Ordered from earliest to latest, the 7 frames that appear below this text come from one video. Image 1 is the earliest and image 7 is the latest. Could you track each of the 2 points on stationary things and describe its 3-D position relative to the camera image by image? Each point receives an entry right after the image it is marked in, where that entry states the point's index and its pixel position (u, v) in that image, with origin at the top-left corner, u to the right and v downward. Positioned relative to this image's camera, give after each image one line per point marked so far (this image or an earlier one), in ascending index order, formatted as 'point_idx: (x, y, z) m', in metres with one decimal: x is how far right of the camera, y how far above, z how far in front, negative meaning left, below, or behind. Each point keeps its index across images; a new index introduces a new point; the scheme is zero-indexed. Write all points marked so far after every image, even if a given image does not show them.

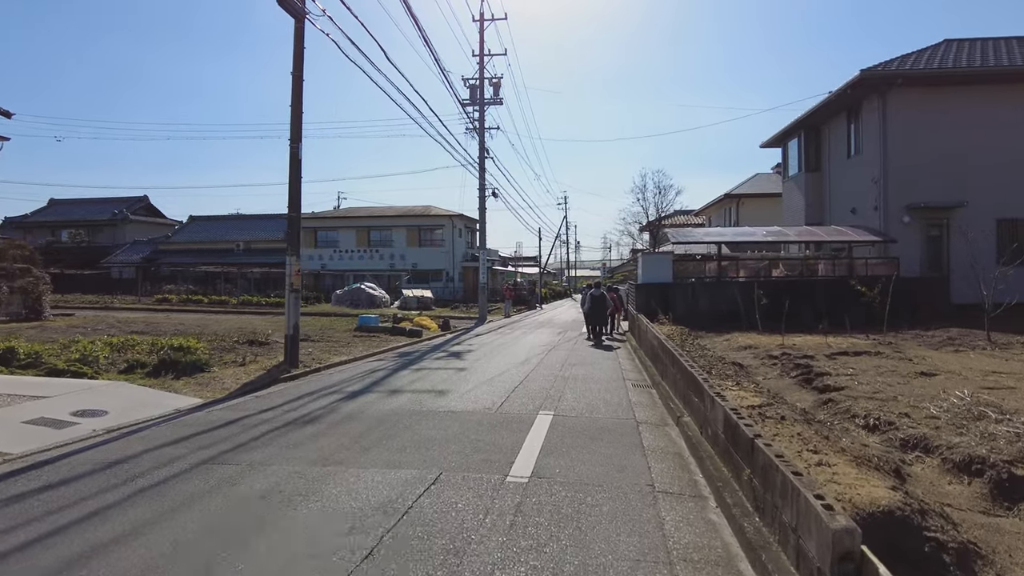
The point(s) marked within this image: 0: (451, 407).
0: (-0.8, -1.7, +9.1) m
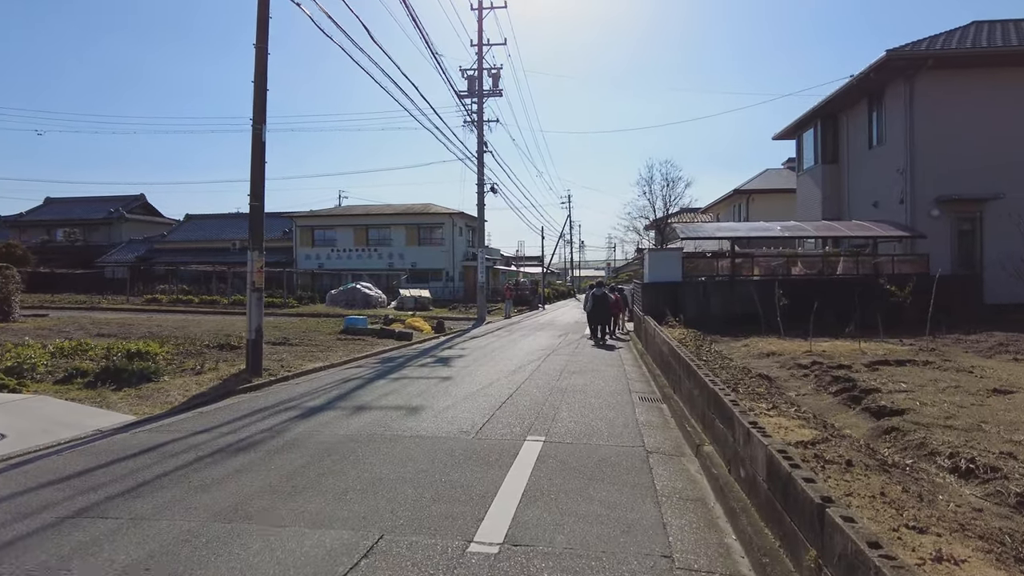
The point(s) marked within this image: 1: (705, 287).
0: (-1.0, -1.7, +7.6) m
1: (+5.6, 0.0, +18.8) m
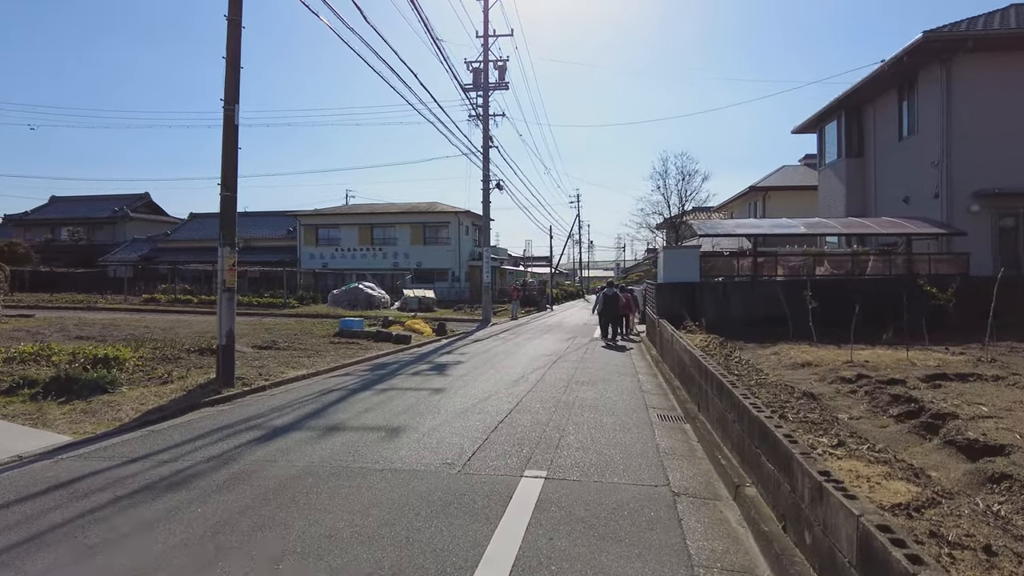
0: (-1.1, -1.7, +6.3) m
1: (+5.7, 0.0, +17.4) m
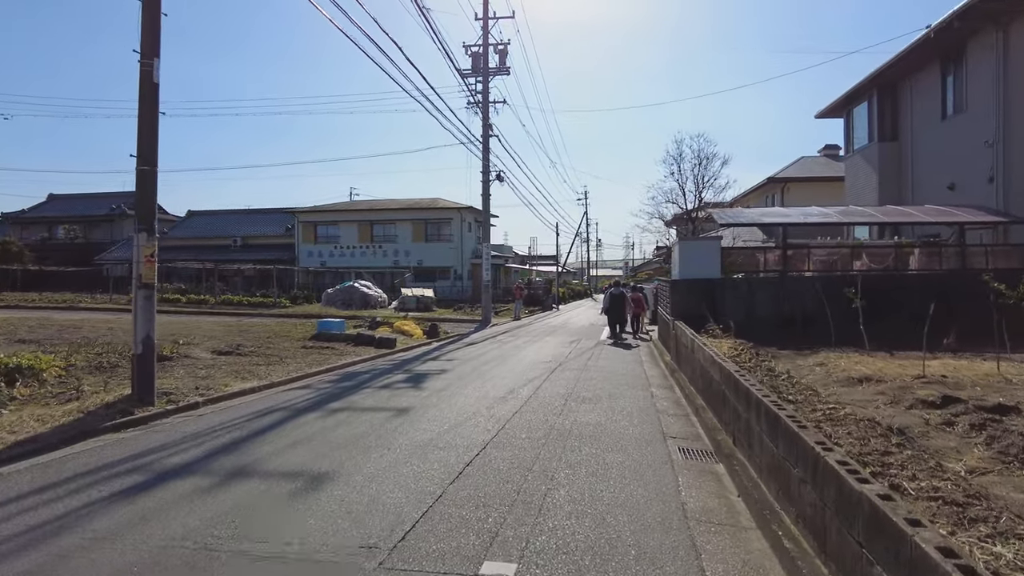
0: (-1.4, -1.6, +4.2) m
1: (+5.5, 0.0, +15.2) m
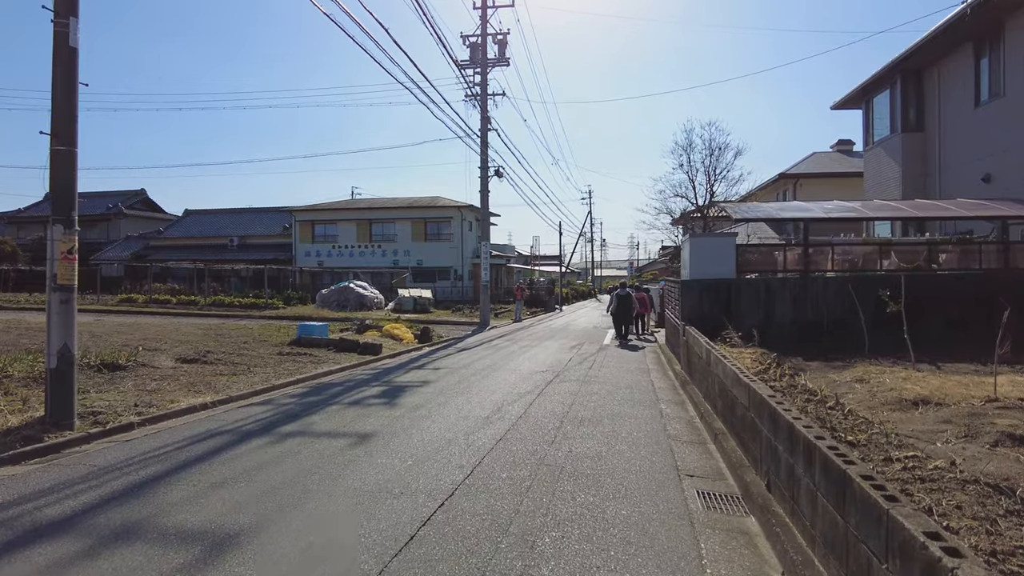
0: (-1.6, -1.6, +2.8) m
1: (+5.4, 0.0, +13.8) m
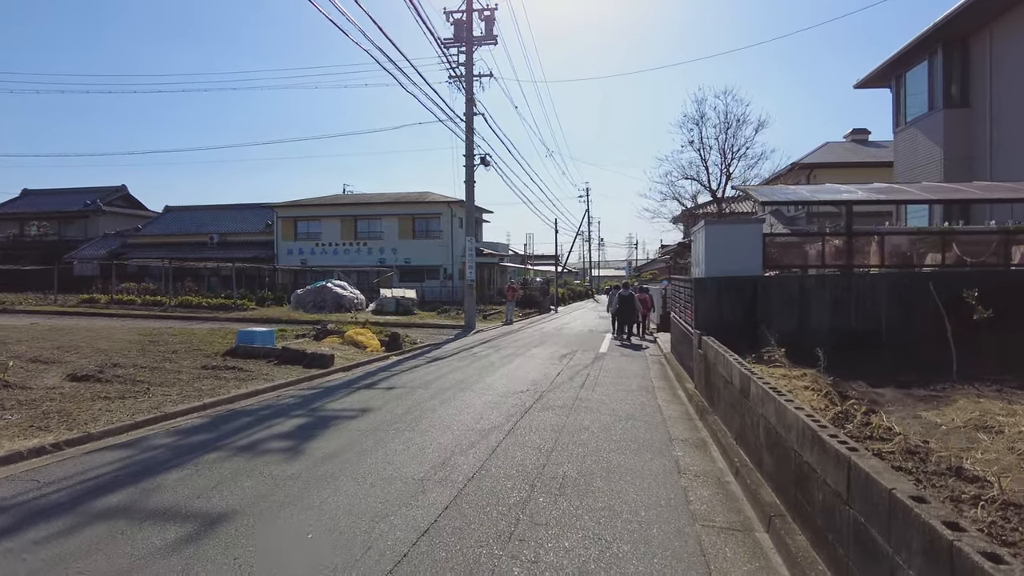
0: (-2.0, -1.6, 0.0) m
1: (+4.9, 0.0, +11.1) m
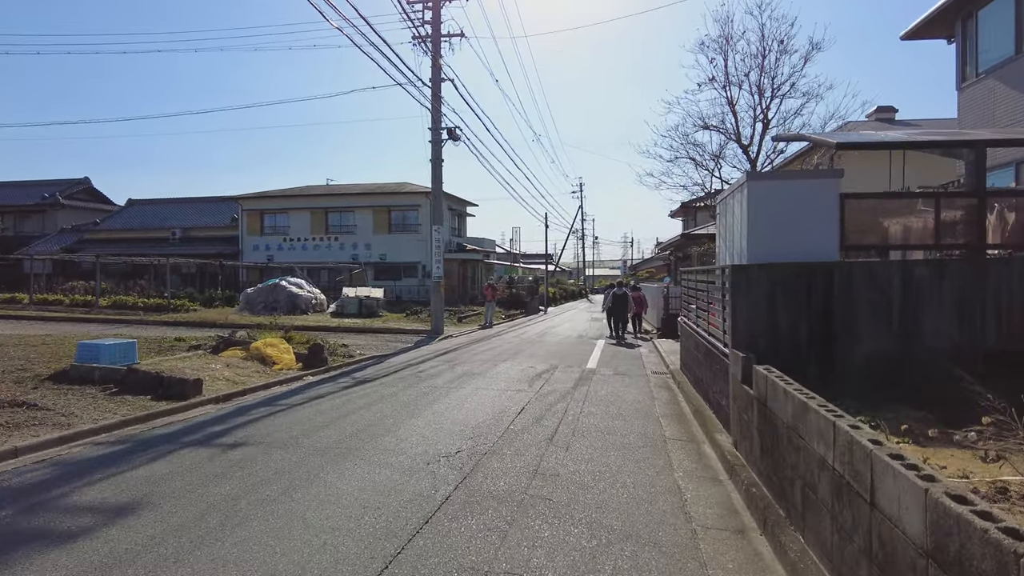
0: (-2.8, -1.6, -4.3) m
1: (+4.1, +0.1, +6.8) m
